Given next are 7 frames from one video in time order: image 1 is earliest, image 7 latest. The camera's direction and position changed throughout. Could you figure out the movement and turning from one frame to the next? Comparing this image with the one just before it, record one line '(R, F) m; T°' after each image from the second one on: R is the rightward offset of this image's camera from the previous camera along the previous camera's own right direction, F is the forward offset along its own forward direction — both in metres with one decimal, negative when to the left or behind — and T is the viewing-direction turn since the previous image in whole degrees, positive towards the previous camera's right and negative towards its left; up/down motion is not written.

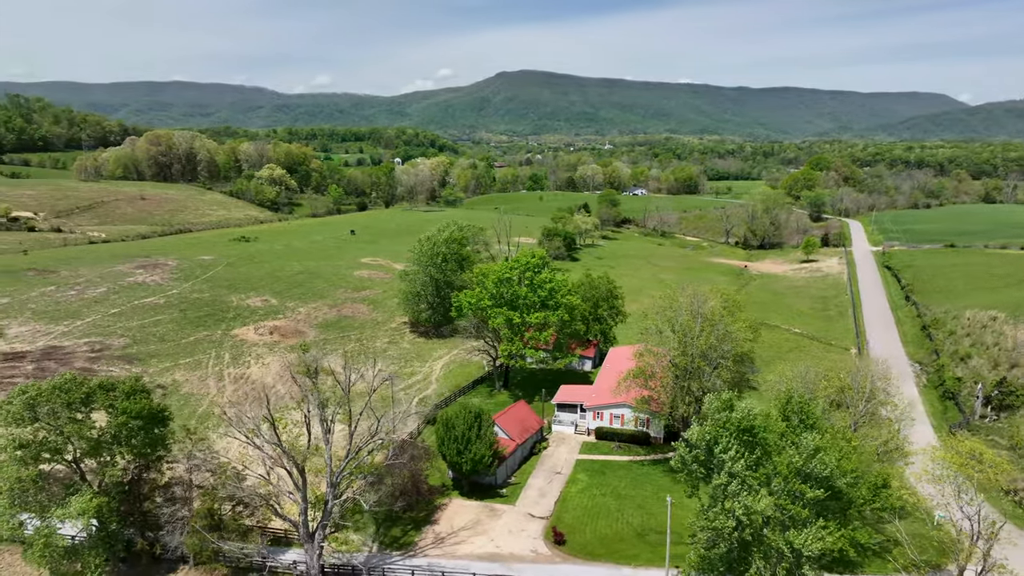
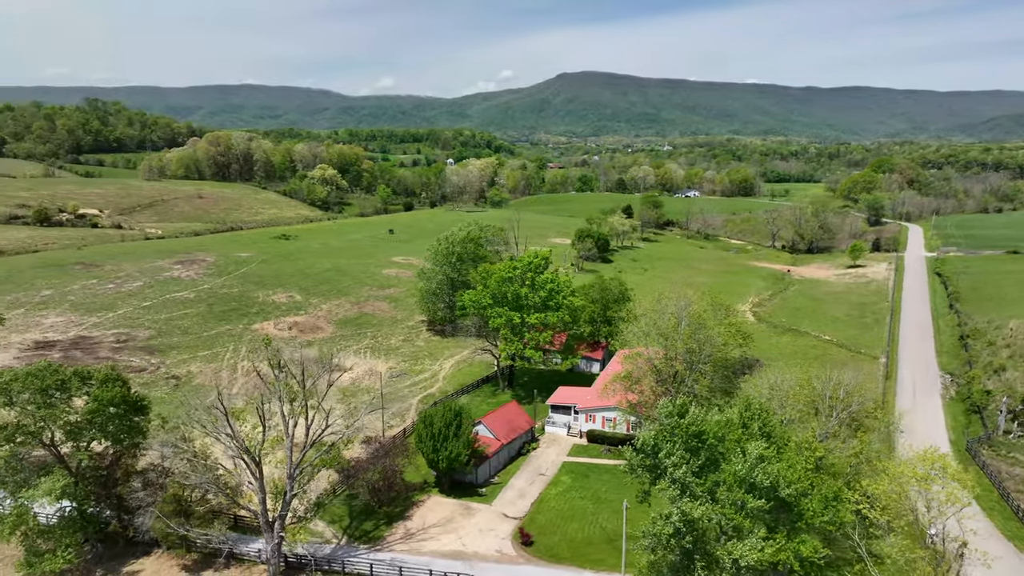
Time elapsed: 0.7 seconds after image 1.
(+3.3, +0.1) m; -5°
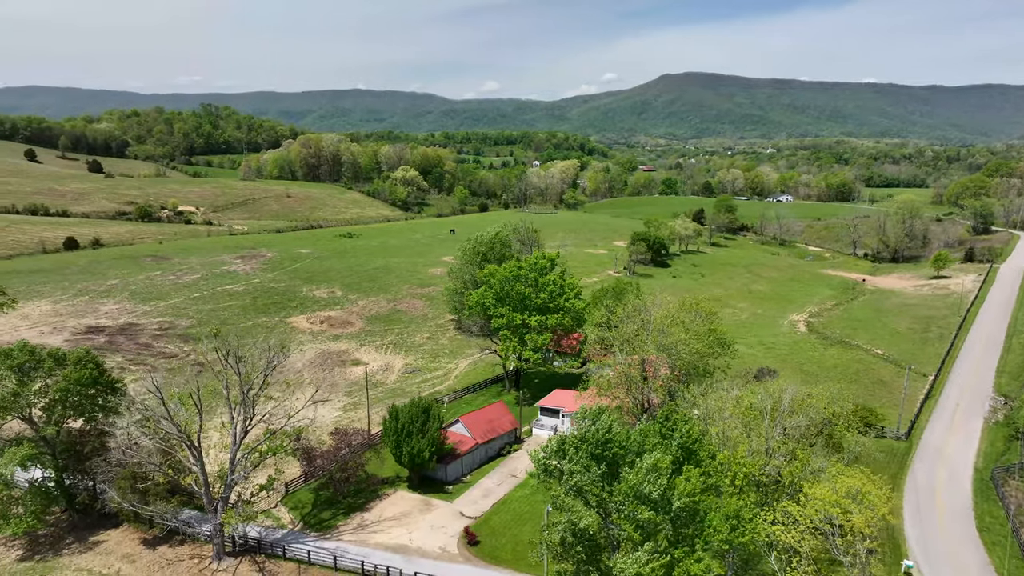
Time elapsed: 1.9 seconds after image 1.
(+5.4, +0.4) m; -8°
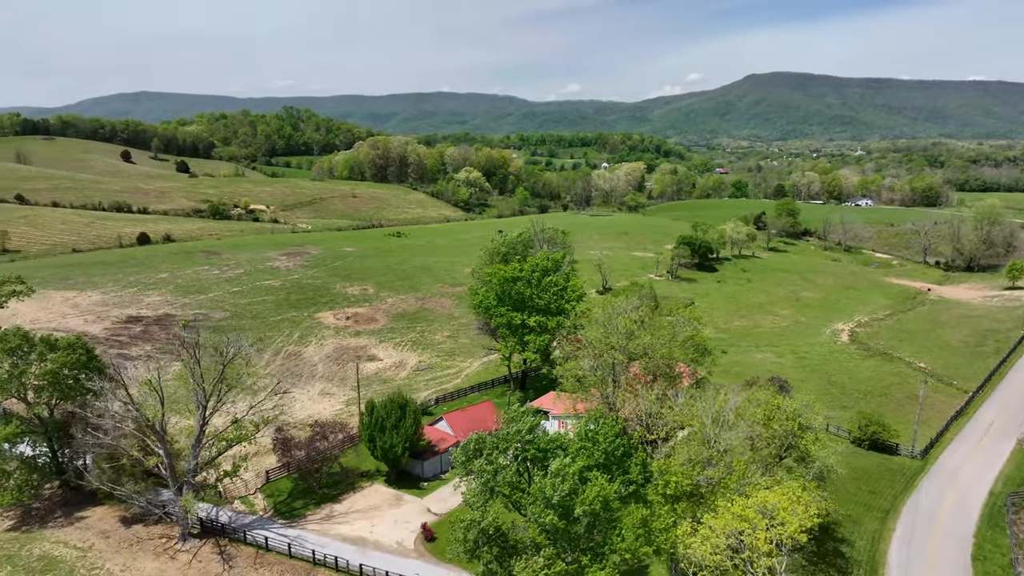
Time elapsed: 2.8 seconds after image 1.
(+4.3, +0.3) m; -6°
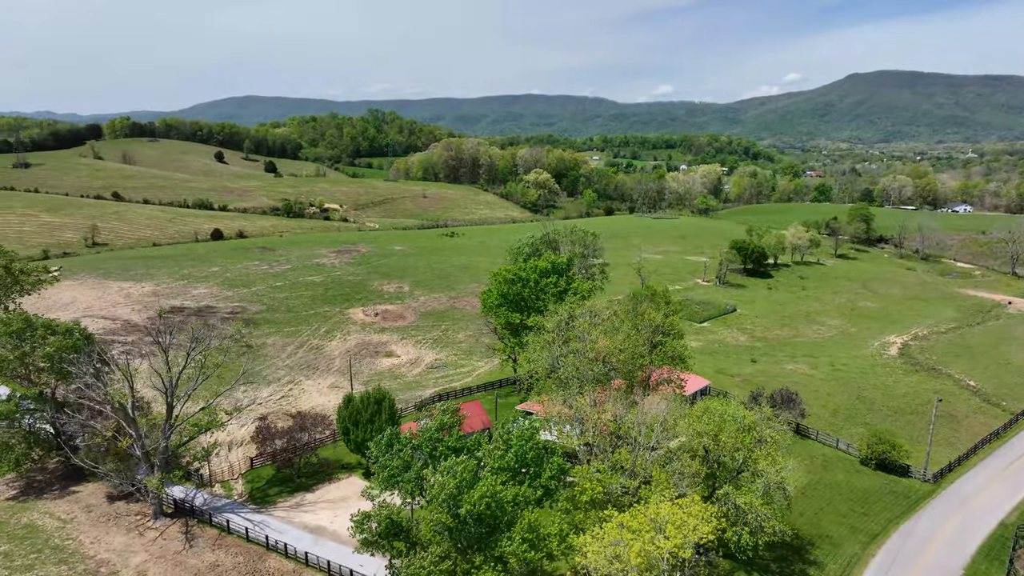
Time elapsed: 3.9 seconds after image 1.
(+4.8, +0.3) m; -7°
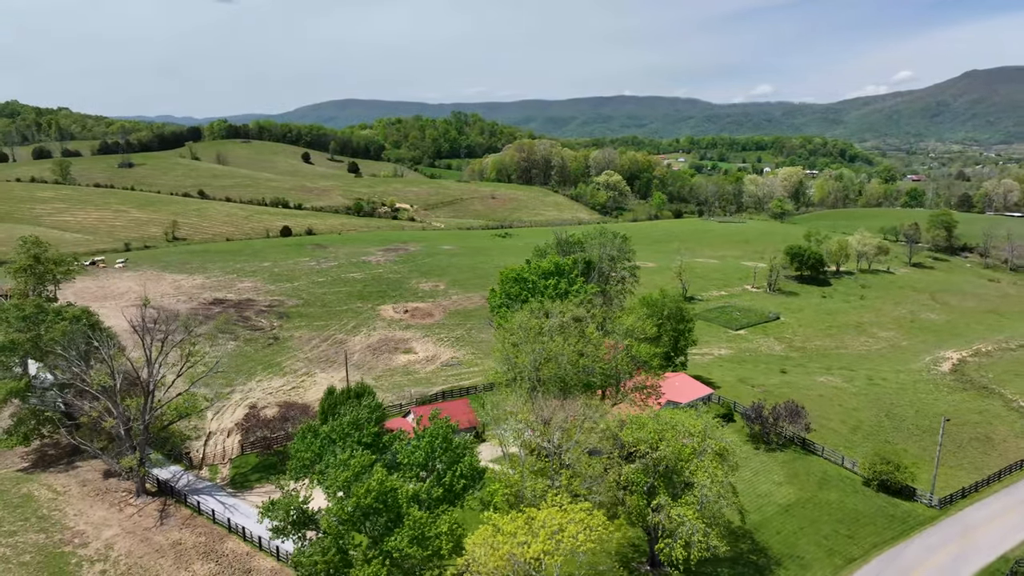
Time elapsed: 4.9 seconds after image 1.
(+4.9, +0.3) m; -7°
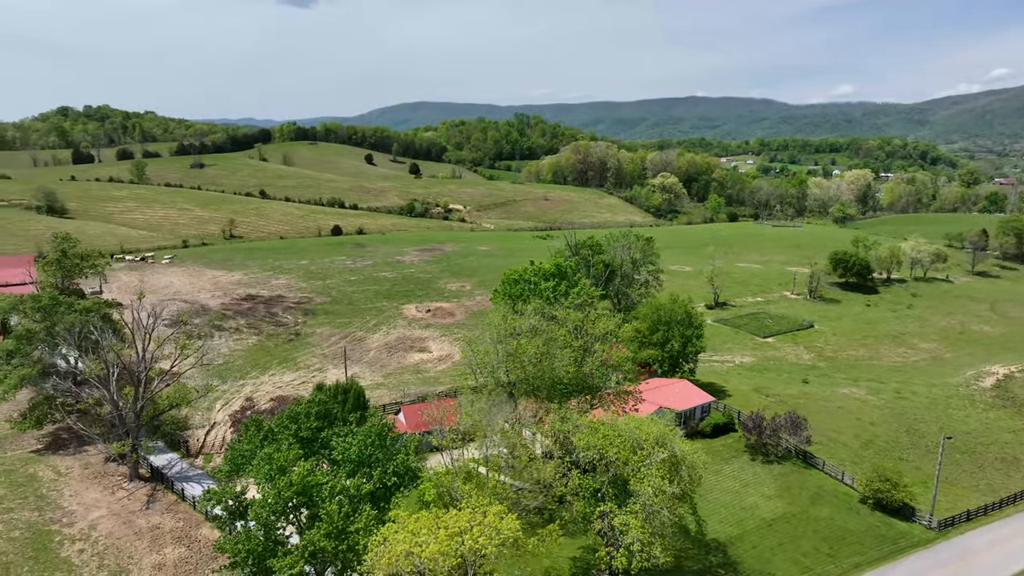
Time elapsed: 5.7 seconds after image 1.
(+3.8, +0.2) m; -5°
